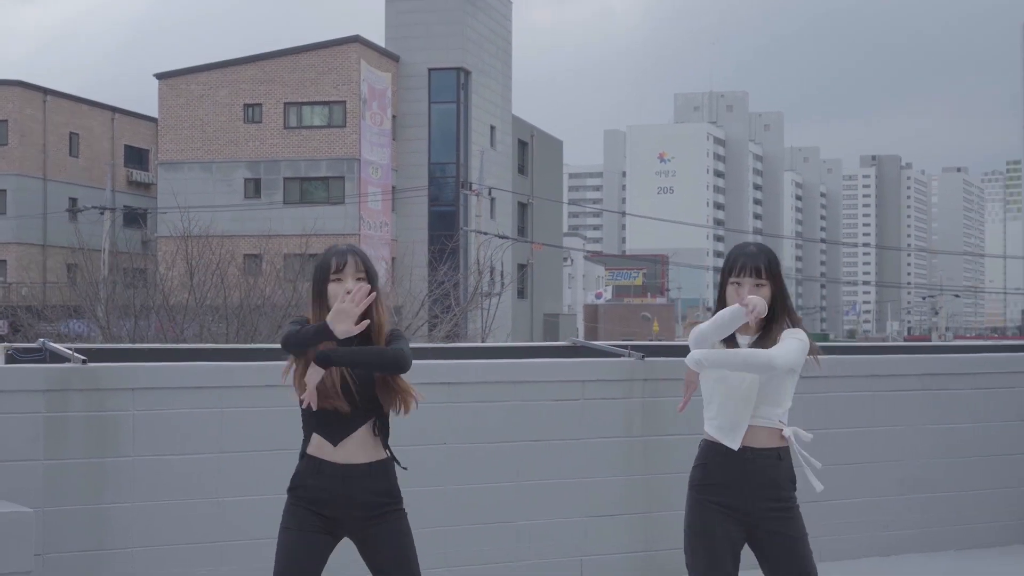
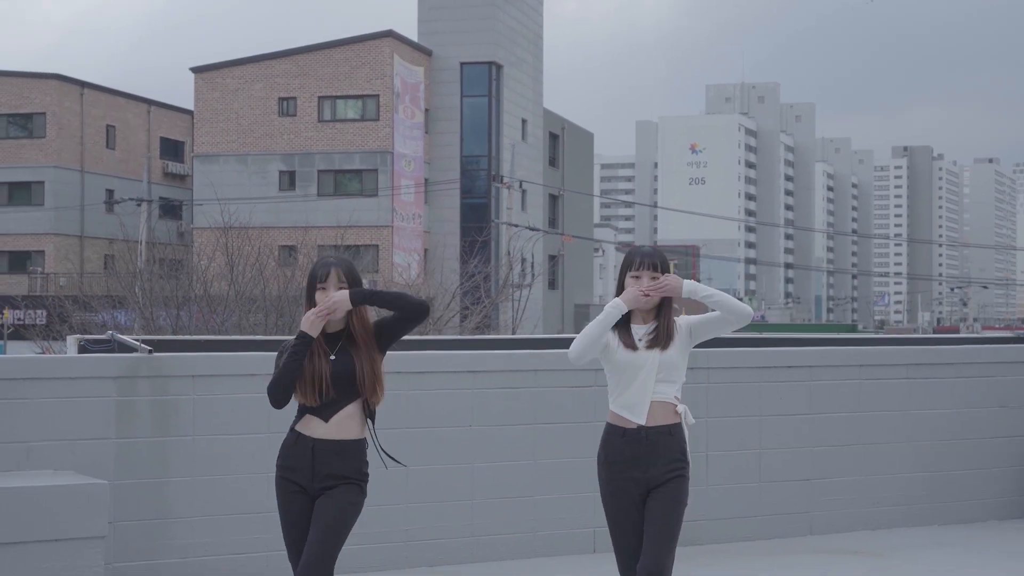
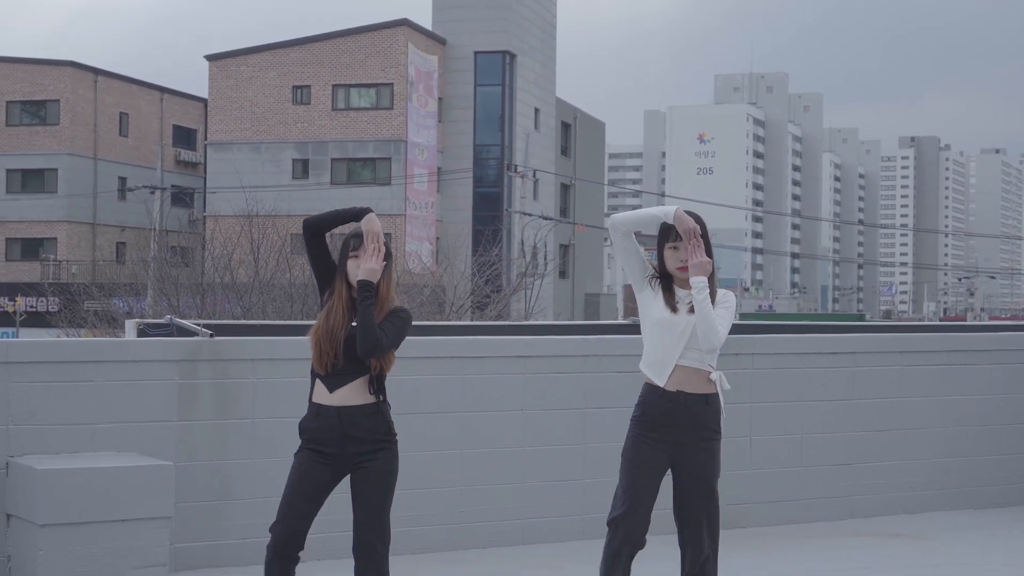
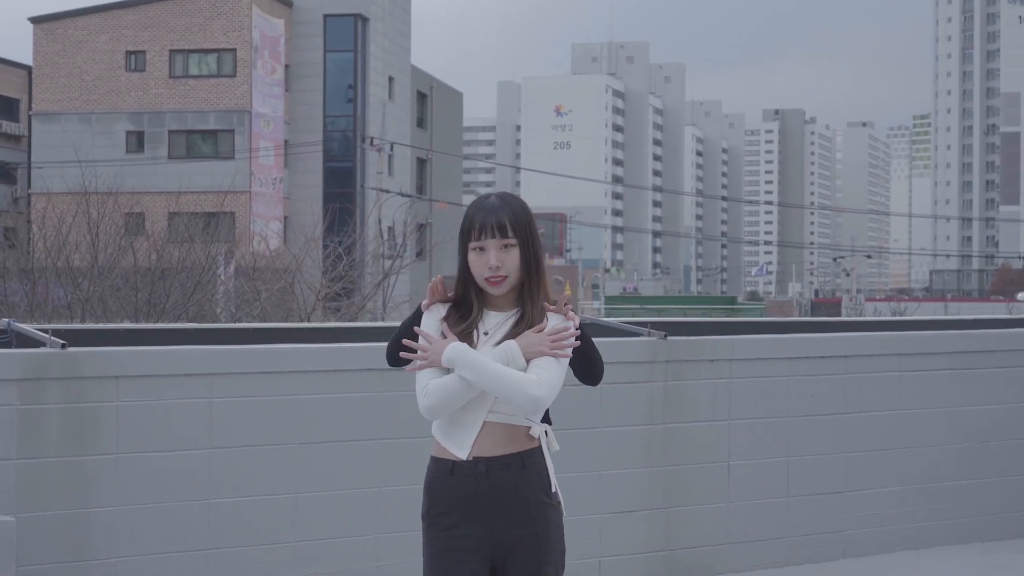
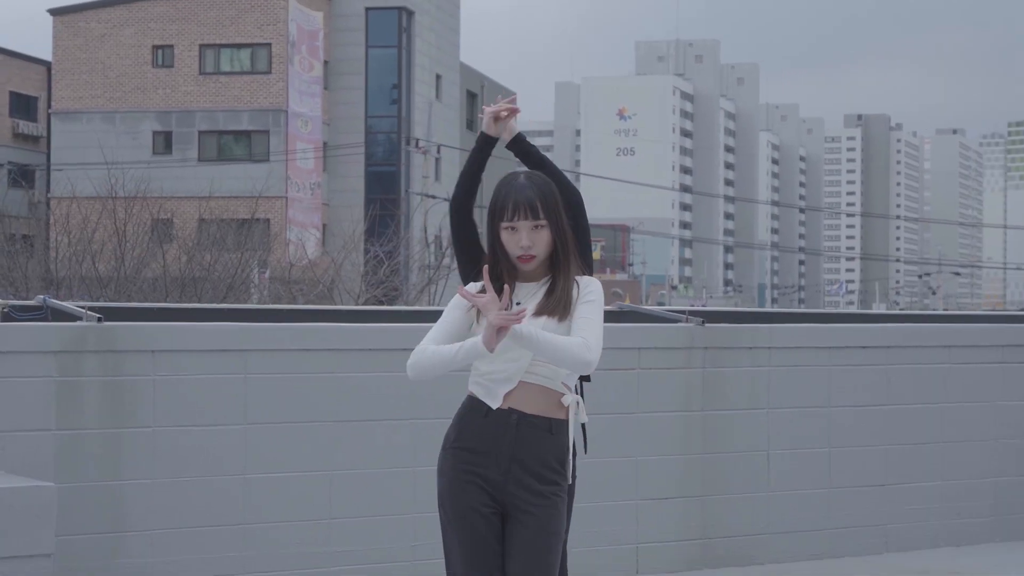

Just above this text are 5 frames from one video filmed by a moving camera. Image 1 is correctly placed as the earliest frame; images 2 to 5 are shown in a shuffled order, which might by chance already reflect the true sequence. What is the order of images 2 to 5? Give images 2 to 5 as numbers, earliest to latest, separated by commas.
2, 3, 5, 4
